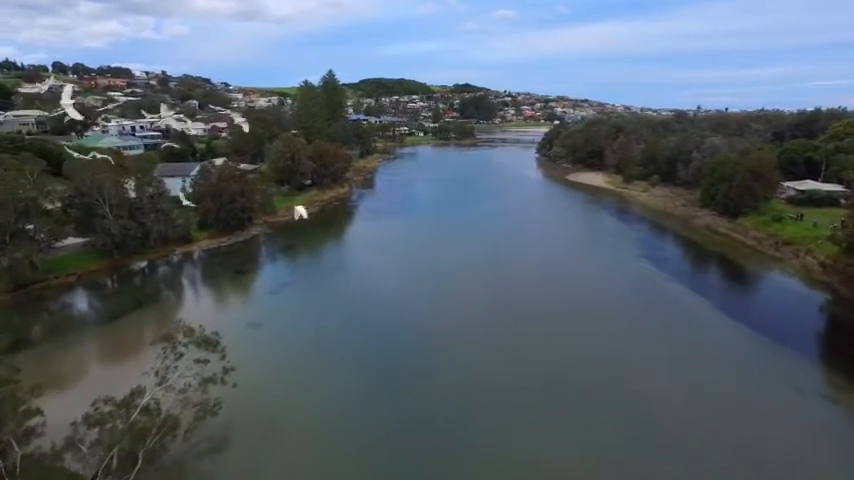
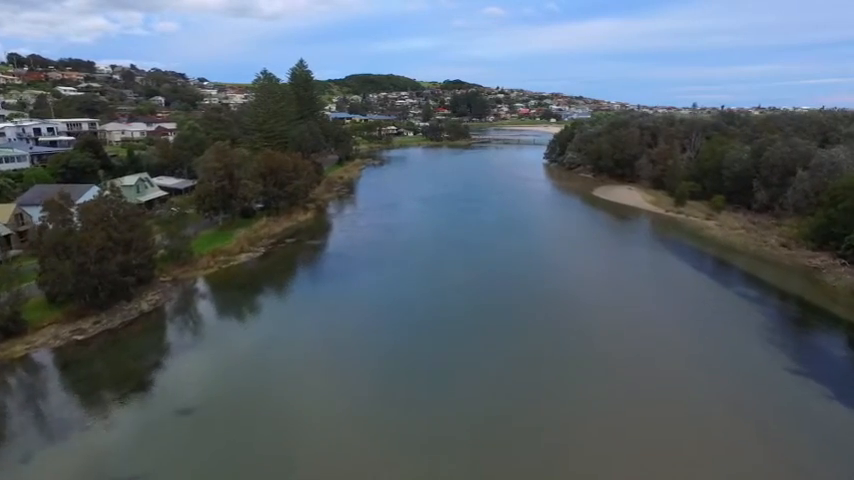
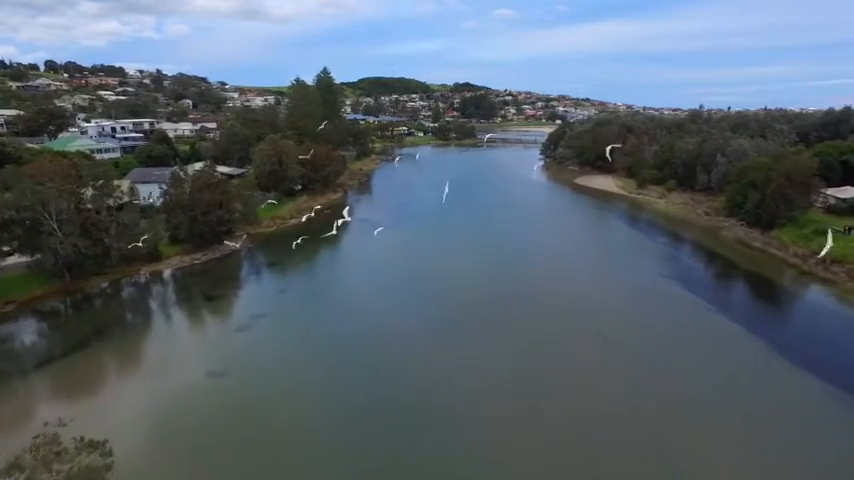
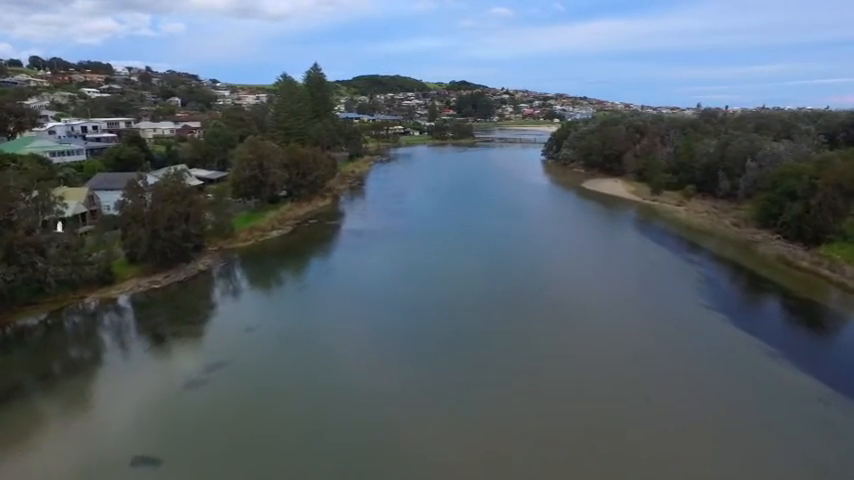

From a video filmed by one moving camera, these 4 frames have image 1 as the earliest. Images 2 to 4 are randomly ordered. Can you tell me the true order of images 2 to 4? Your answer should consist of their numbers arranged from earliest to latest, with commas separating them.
3, 4, 2
